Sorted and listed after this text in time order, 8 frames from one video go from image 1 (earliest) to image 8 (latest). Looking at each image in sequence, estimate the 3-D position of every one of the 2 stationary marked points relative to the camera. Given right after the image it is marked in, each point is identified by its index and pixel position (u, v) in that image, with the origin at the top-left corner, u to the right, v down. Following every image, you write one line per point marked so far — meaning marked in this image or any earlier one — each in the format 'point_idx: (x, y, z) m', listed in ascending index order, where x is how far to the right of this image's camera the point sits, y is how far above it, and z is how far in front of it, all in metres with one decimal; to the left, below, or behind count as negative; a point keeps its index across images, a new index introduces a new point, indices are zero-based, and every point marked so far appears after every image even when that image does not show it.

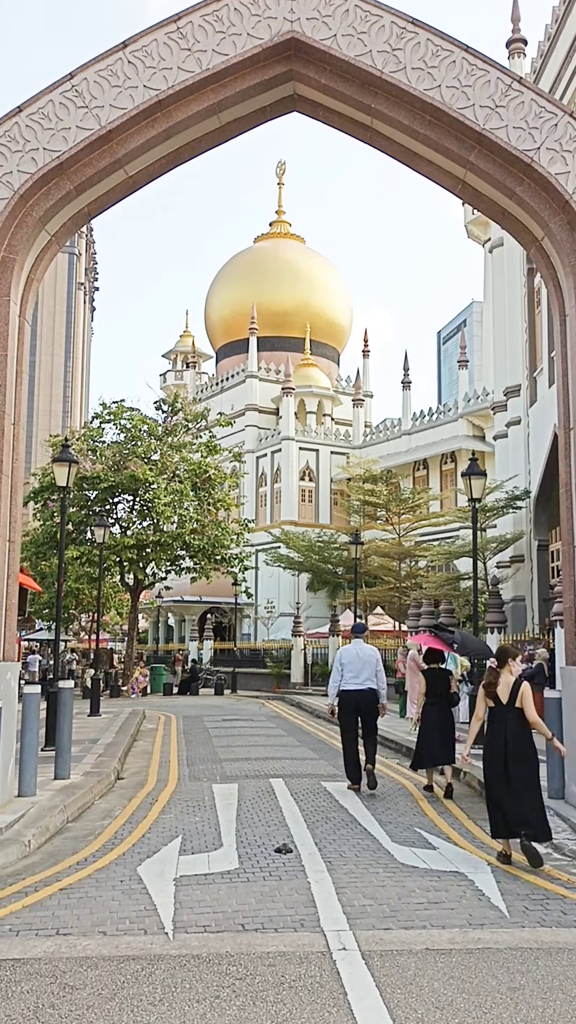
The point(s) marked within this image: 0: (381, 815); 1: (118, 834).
0: (+0.9, -3.0, +9.3) m
1: (-1.5, -2.9, +8.5) m
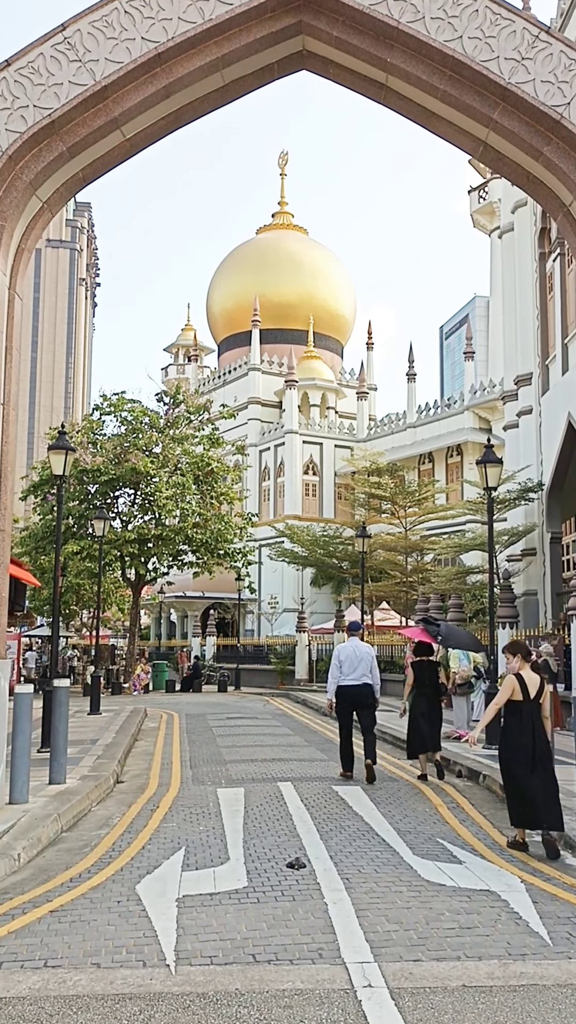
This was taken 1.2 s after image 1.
0: (+1.0, -2.8, +8.6) m
1: (-1.4, -2.7, +7.8) m
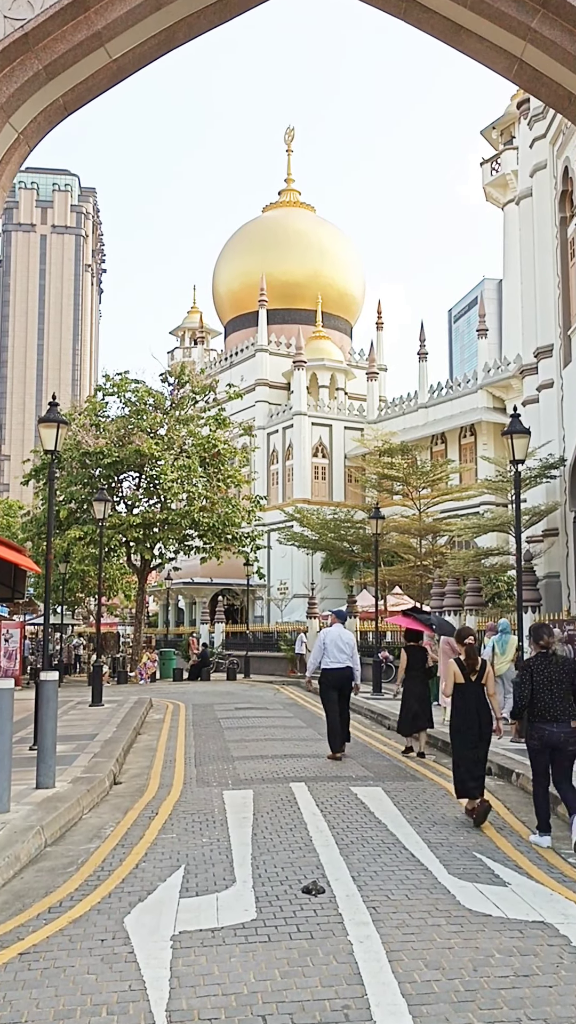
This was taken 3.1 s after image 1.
0: (+1.1, -2.6, +7.6) m
1: (-1.3, -2.5, +6.8) m
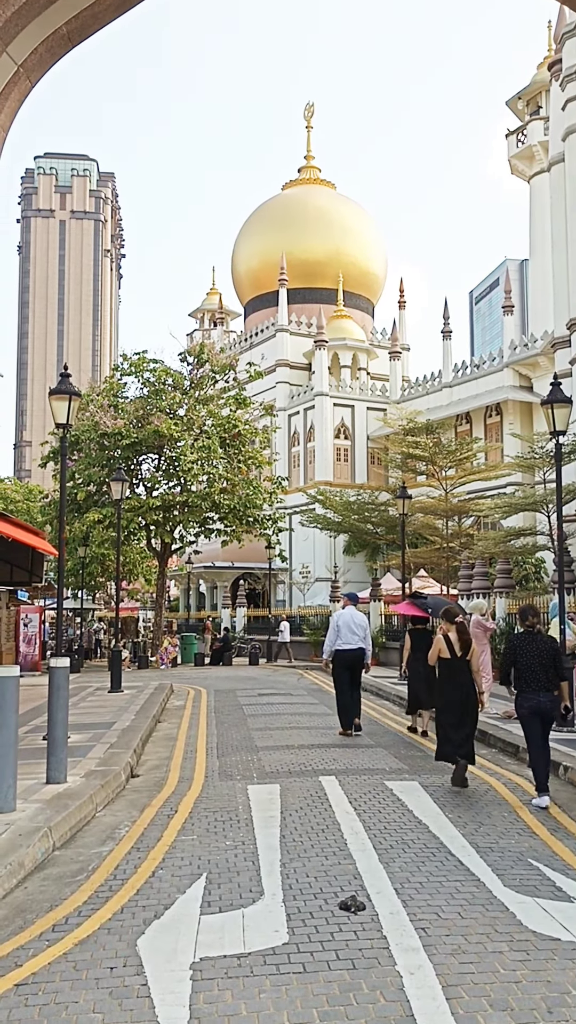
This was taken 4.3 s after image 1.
0: (+1.3, -2.3, +6.9) m
1: (-1.1, -2.3, +6.2) m
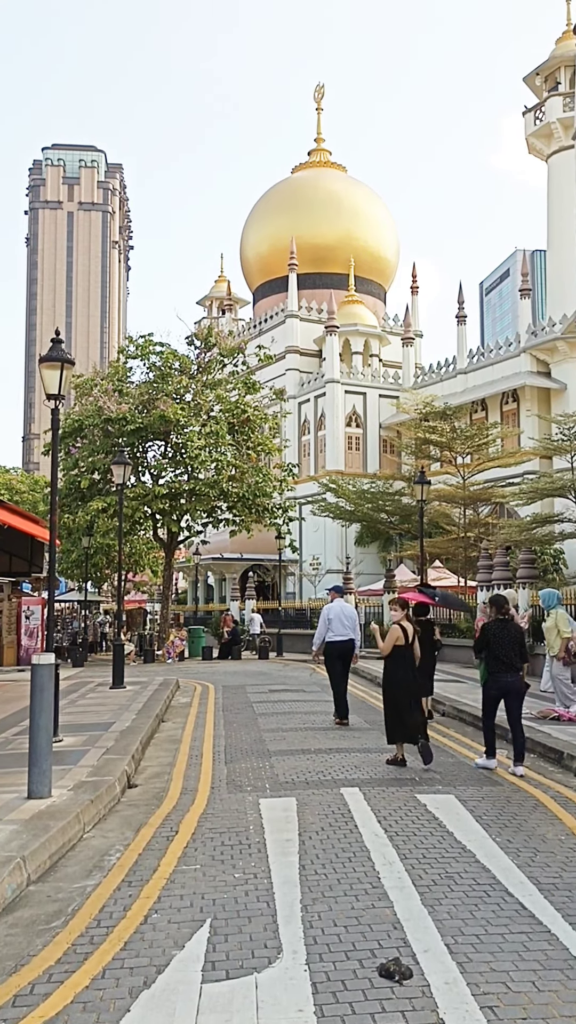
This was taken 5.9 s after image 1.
0: (+1.5, -2.1, +5.8) m
1: (-1.0, -2.1, +5.1) m
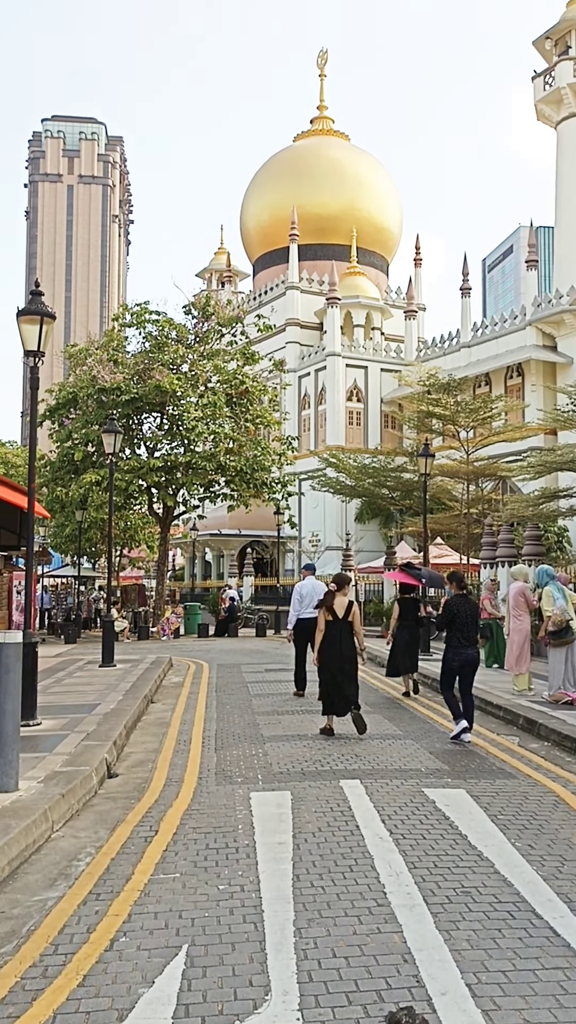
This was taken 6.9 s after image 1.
0: (+1.4, -1.9, +5.0) m
1: (-1.0, -1.9, +4.3) m
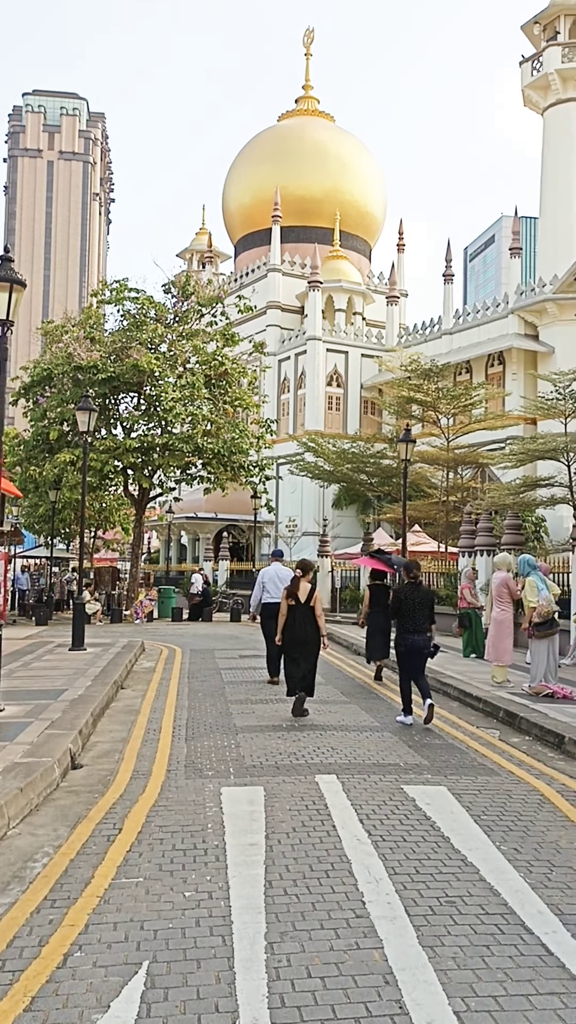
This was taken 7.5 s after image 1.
0: (+1.3, -1.9, +4.7) m
1: (-1.1, -1.8, +3.9) m
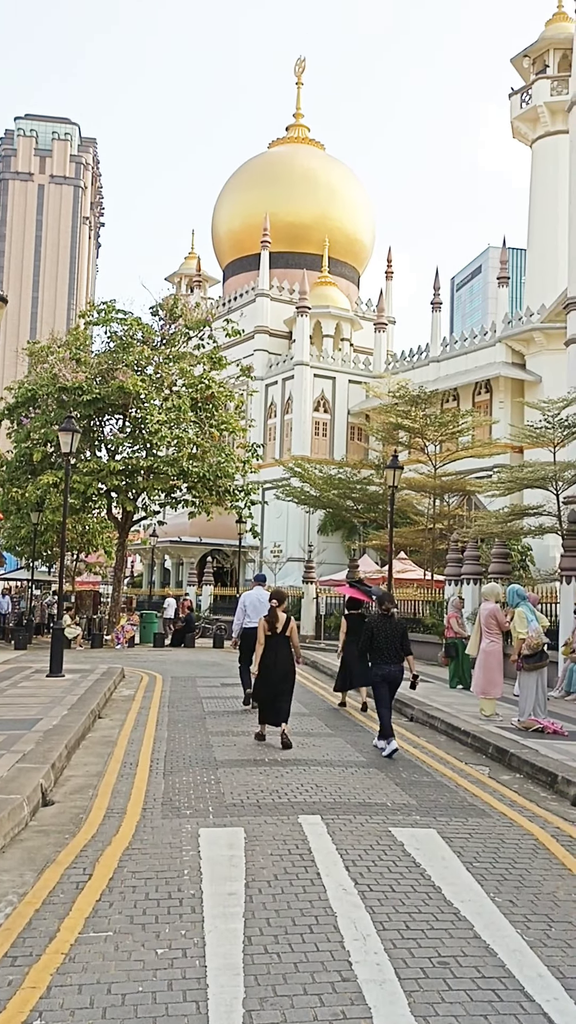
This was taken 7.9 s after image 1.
0: (+1.2, -2.0, +4.4) m
1: (-1.2, -1.9, +3.6) m
